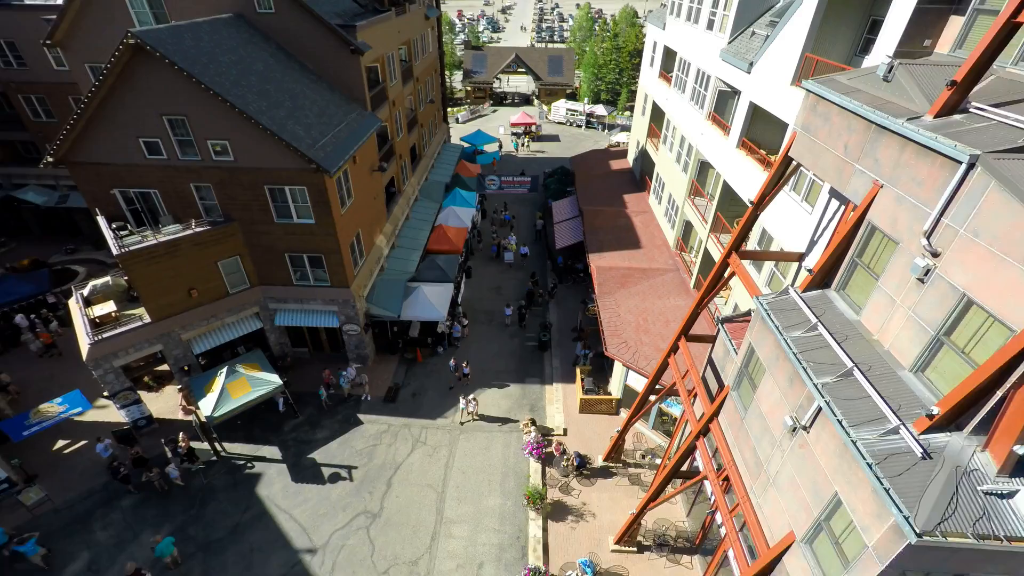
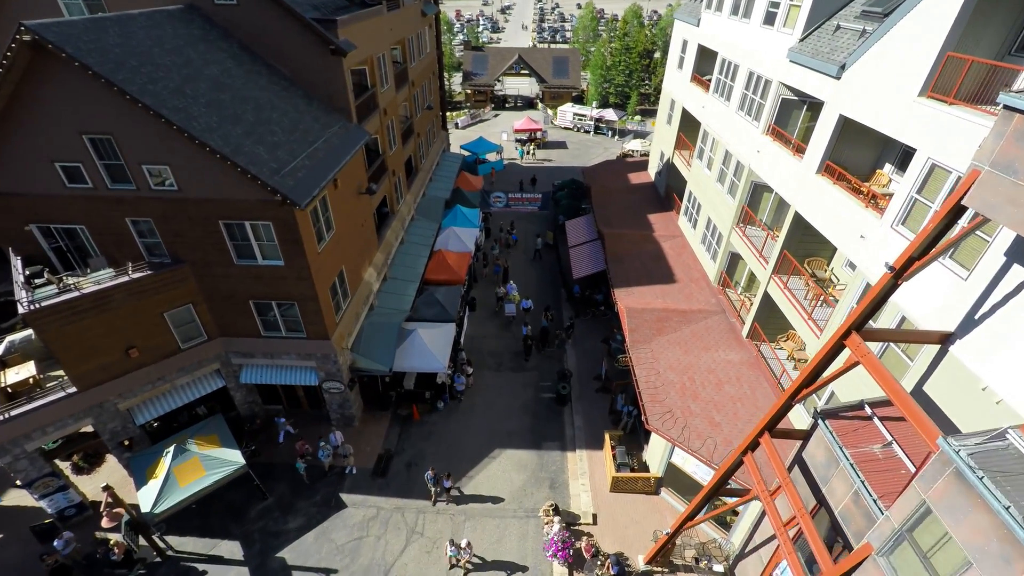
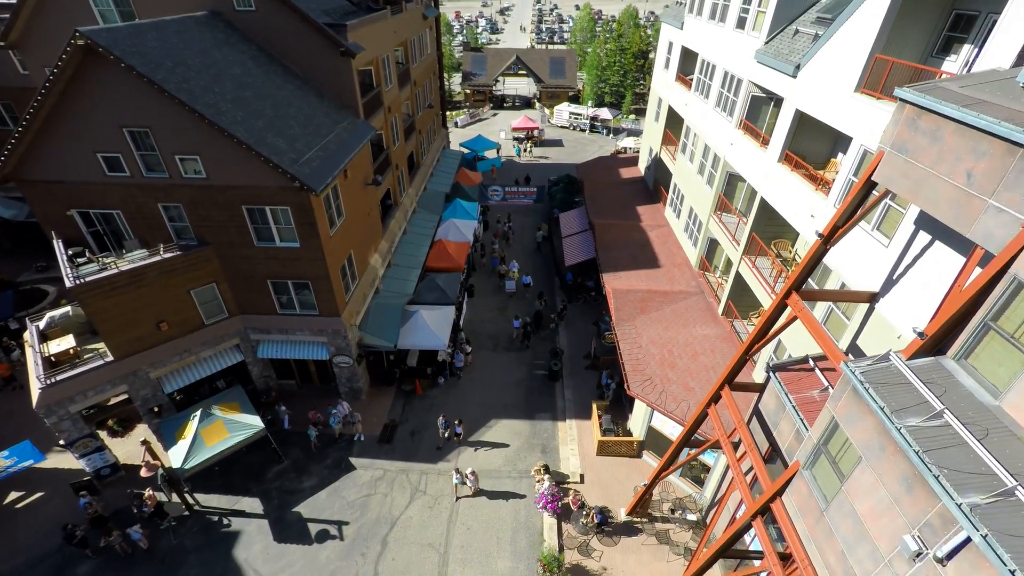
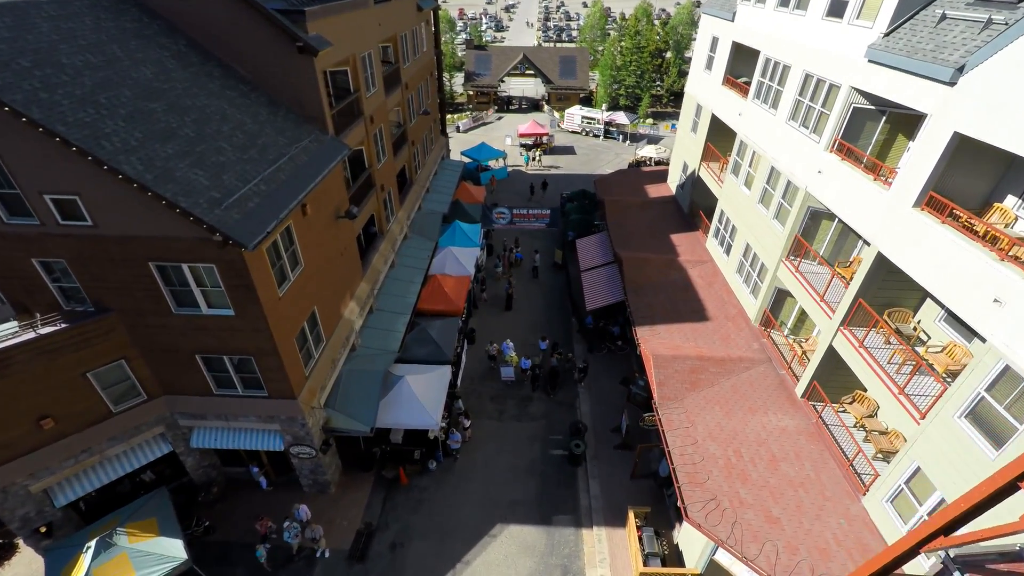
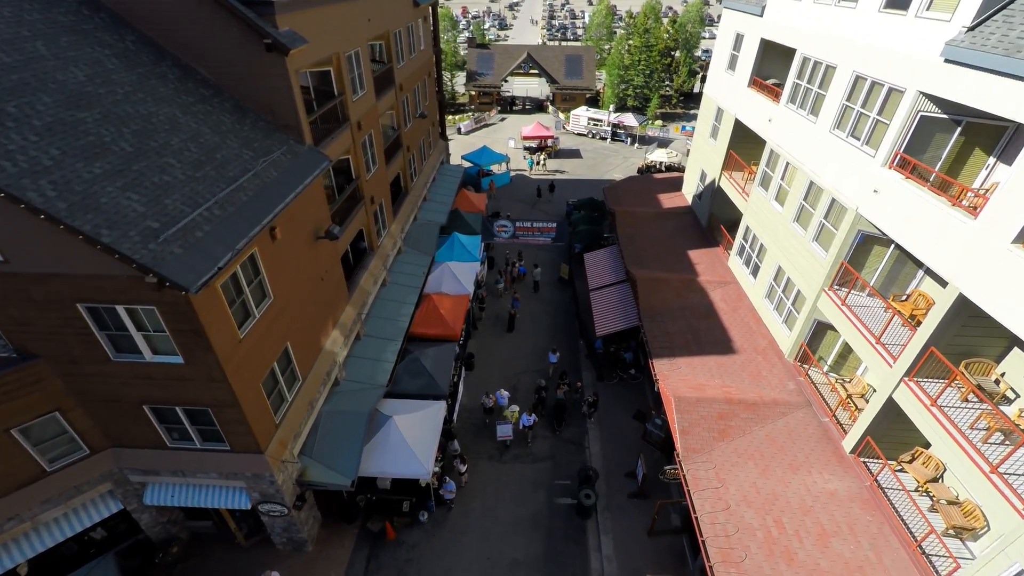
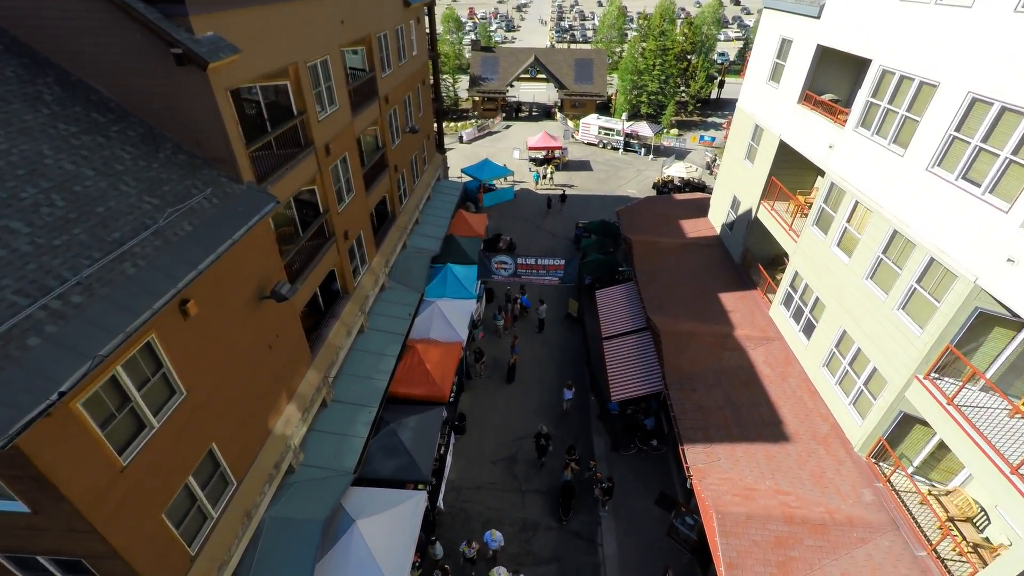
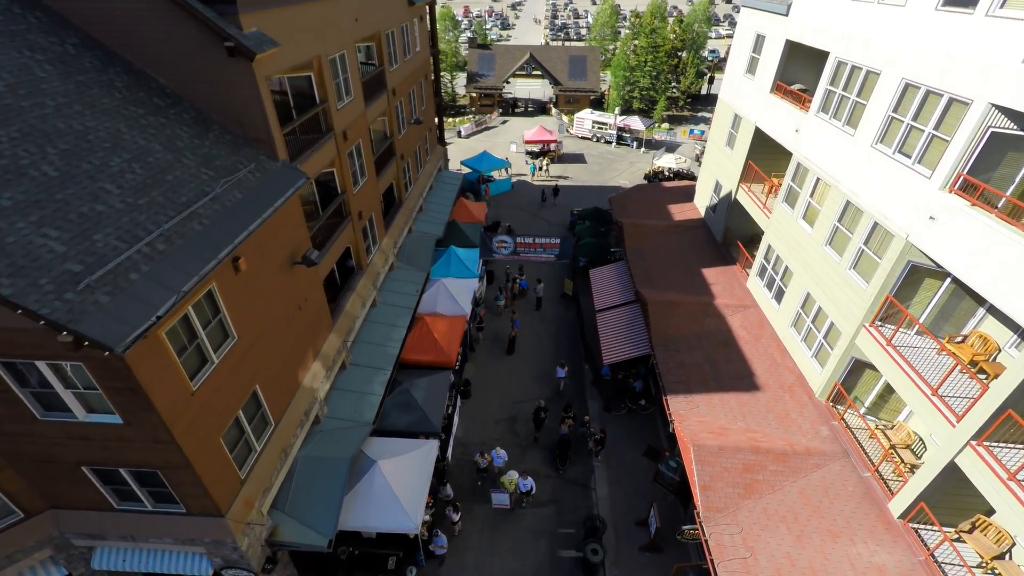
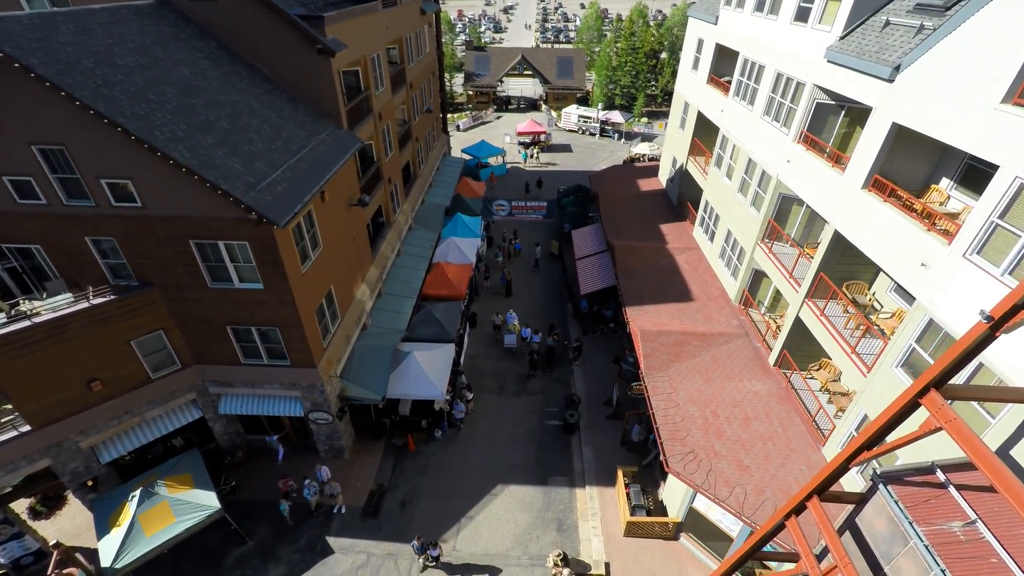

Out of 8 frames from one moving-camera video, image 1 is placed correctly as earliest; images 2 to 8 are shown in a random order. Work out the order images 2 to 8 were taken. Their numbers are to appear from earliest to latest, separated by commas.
3, 2, 8, 4, 5, 7, 6
